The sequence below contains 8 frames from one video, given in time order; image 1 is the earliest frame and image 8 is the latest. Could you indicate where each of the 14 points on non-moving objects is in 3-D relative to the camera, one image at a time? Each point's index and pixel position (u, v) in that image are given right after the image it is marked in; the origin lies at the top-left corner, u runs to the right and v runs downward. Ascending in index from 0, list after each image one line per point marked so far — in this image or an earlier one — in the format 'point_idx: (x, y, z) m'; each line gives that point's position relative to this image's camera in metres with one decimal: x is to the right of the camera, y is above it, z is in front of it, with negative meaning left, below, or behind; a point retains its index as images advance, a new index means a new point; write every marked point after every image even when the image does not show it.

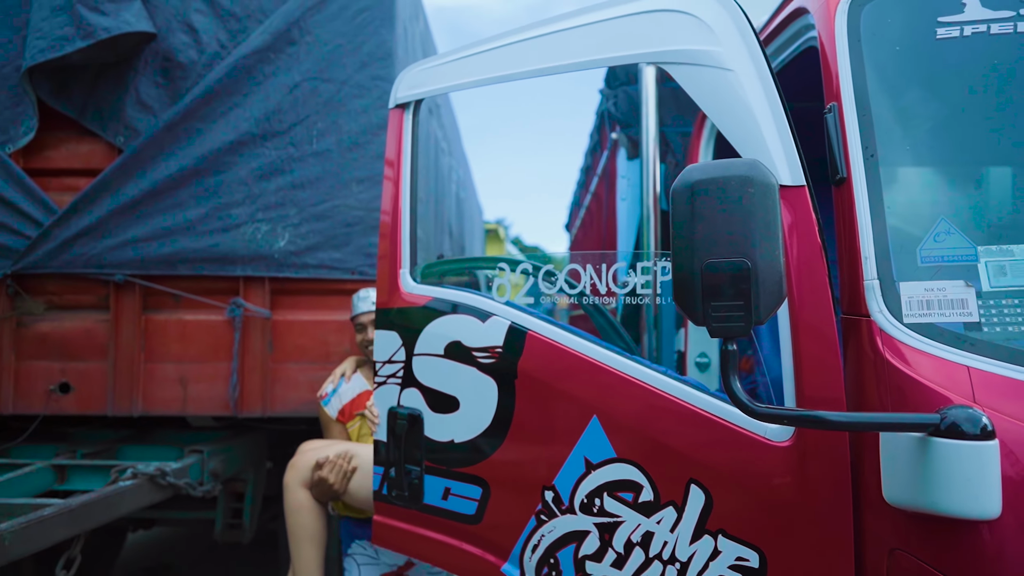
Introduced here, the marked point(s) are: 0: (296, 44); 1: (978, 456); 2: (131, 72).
0: (-1.1, +1.3, +3.7) m
1: (+0.8, -0.3, +1.2) m
2: (-1.9, +1.1, +3.6) m
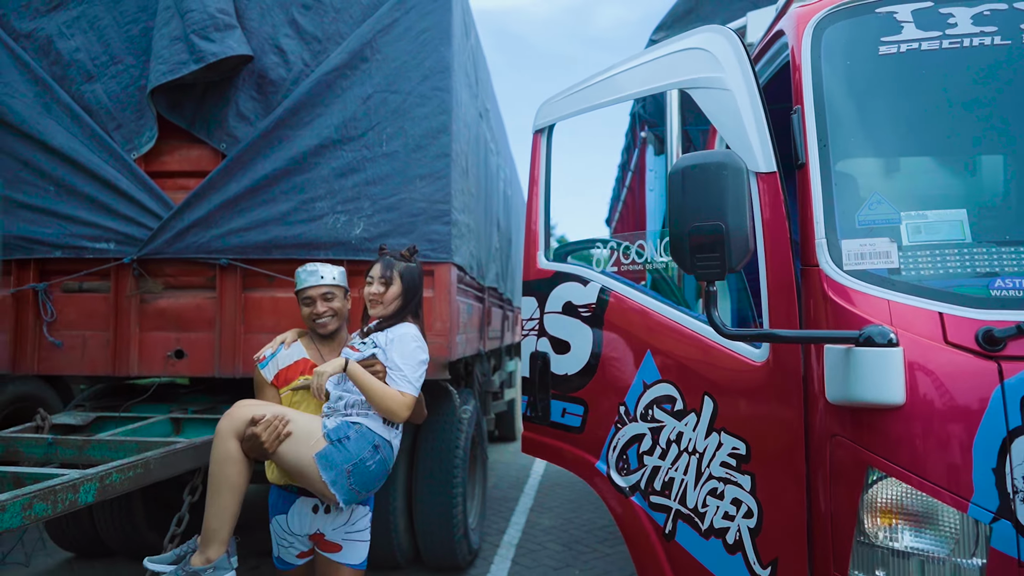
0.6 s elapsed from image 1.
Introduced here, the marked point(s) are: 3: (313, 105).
0: (-0.9, +1.4, +4.3) m
1: (+0.9, -0.2, +1.7) m
2: (-1.7, +1.2, +4.3) m
3: (-1.2, +1.1, +4.2) m
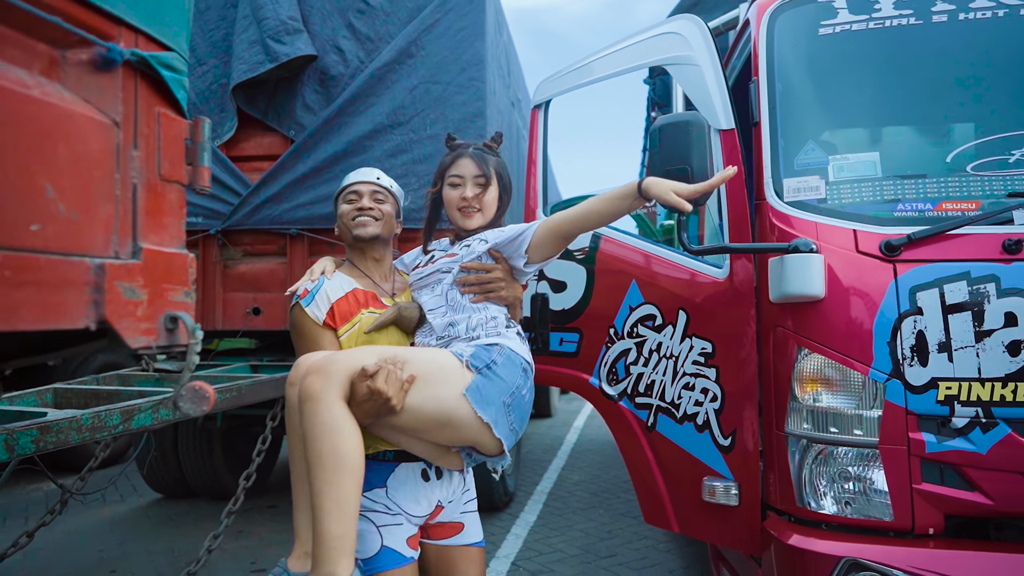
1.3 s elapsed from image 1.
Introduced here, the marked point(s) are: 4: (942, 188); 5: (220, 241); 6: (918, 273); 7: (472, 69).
0: (-0.7, +1.6, +4.9) m
1: (+0.9, +0.1, +2.2) m
2: (-1.5, +1.5, +5.0) m
3: (-1.0, +1.4, +4.9) m
4: (+1.4, +0.3, +2.4) m
5: (-2.1, +0.3, +4.9) m
6: (+1.3, 0.0, +2.2) m
7: (-0.3, +1.6, +5.0) m
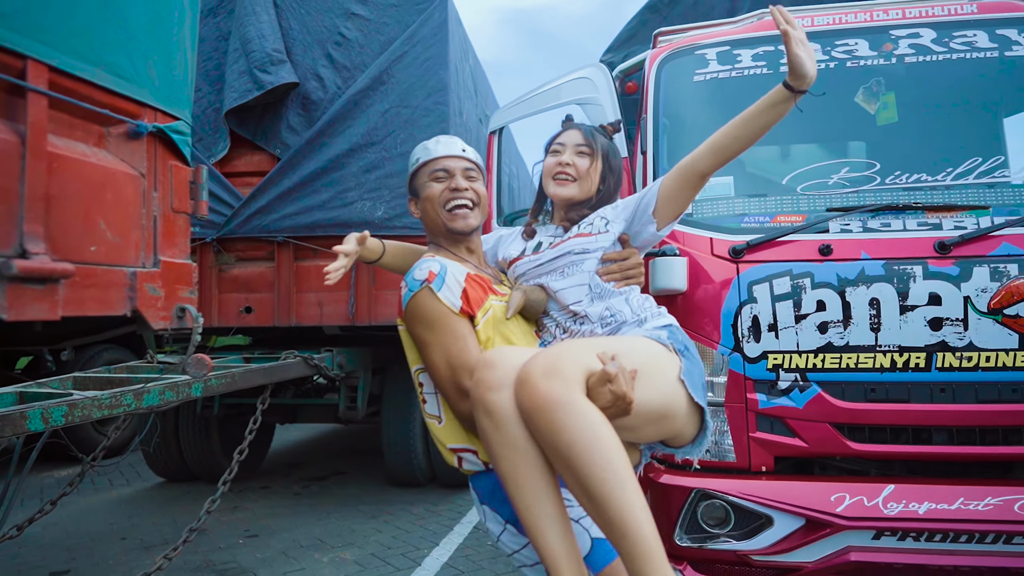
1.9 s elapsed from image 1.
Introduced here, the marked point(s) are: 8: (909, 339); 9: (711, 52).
0: (-1.0, +1.7, +5.6) m
1: (+0.7, +0.1, +2.9) m
2: (-1.8, +1.5, +5.6) m
3: (-1.3, +1.4, +5.5) m
4: (+1.2, +0.4, +3.0) m
5: (-2.4, +0.3, +5.5) m
6: (+1.0, +0.1, +2.8) m
7: (-0.6, +1.6, +5.6) m
8: (+1.5, -0.2, +2.7) m
9: (+1.0, +1.2, +3.4) m
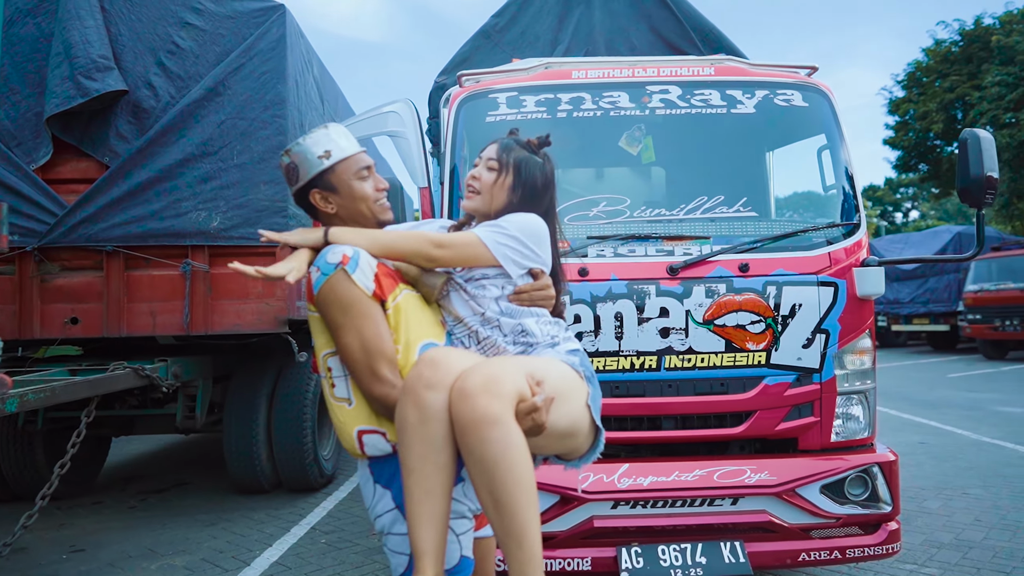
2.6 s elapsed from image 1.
0: (-2.4, +1.6, +5.7) m
1: (-0.3, 0.0, +3.3) m
2: (-3.2, +1.4, +5.6) m
3: (-2.7, +1.3, +5.6) m
4: (+0.2, +0.3, +3.6) m
5: (-3.7, +0.2, +5.4) m
6: (+0.1, 0.0, +3.3) m
7: (-2.0, +1.5, +5.8) m
8: (+0.6, -0.3, +3.3) m
9: (-0.1, +1.1, +3.9) m
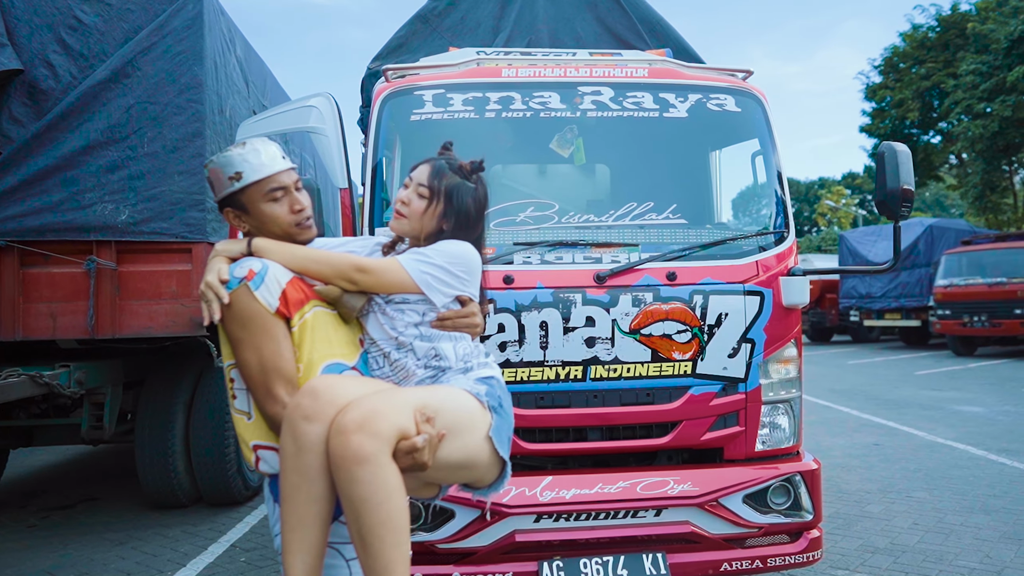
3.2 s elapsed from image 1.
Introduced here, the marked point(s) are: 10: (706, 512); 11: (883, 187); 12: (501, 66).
0: (-2.9, +1.6, +5.3) m
1: (-0.6, 0.0, +3.2) m
2: (-3.7, +1.4, +5.1) m
3: (-3.2, +1.3, +5.2) m
4: (-0.2, +0.3, +3.4) m
5: (-4.2, +0.2, +4.9) m
6: (-0.3, 0.0, +3.2) m
7: (-2.5, +1.5, +5.4) m
8: (+0.3, -0.3, +3.2) m
9: (-0.5, +1.0, +3.7) m
10: (+0.9, -1.0, +3.1) m
11: (+1.7, +0.5, +3.3) m
12: (-0.1, +1.2, +3.9) m
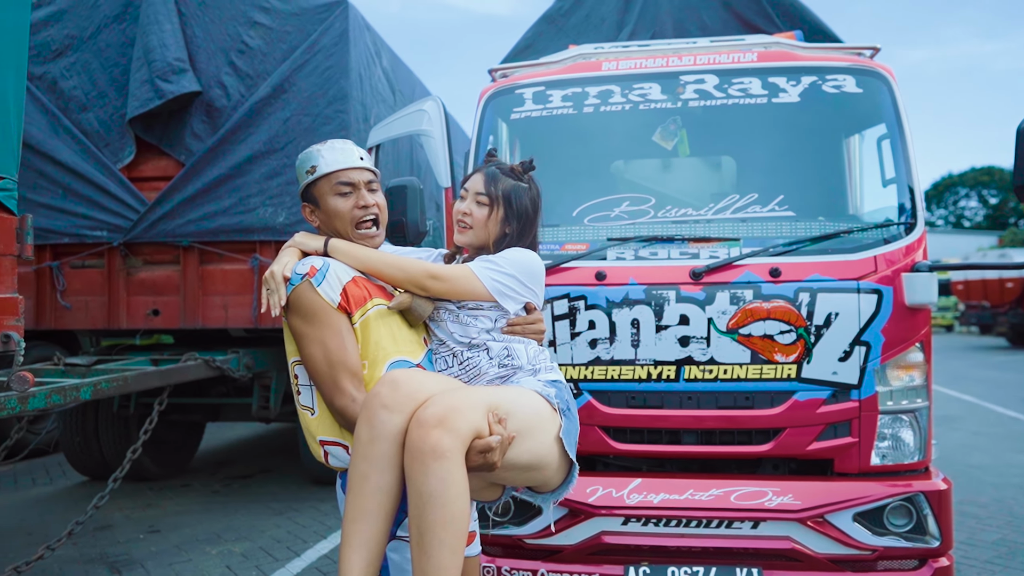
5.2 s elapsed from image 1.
0: (-2.0, +1.6, +5.9) m
1: (-0.2, 0.0, +3.3) m
2: (-2.8, +1.4, +5.9) m
3: (-2.3, +1.3, +5.8) m
4: (+0.3, +0.3, +3.4) m
5: (-3.3, +0.3, +5.8) m
6: (+0.1, 0.0, +3.2) m
7: (-1.5, +1.5, +5.9) m
8: (+0.7, -0.3, +3.1) m
9: (+0.1, +1.1, +3.8) m
10: (+1.2, -1.0, +2.9) m
11: (+2.1, +0.5, +2.8) m
12: (+0.5, +1.3, +3.8) m
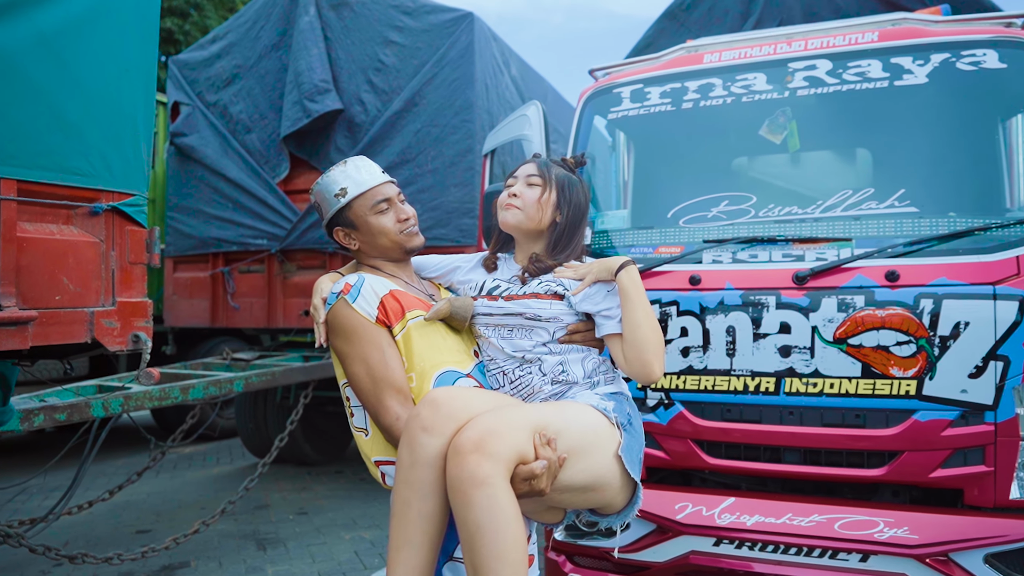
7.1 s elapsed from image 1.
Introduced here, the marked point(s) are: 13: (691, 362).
0: (-0.9, +1.6, +6.2) m
1: (+0.2, 0.0, +3.2) m
2: (-1.7, +1.4, +6.3) m
3: (-1.2, +1.3, +6.2) m
4: (+0.7, +0.2, +3.3) m
5: (-2.2, +0.3, +6.4) m
6: (+0.5, 0.0, +3.1) m
7: (-0.5, +1.5, +6.1) m
8: (+1.0, -0.3, +2.9) m
9: (+0.6, +1.0, +3.7) m
10: (+1.5, -1.0, +2.5) m
11: (+2.4, +0.5, +2.3) m
12: (+1.0, +1.2, +3.6) m
13: (+0.8, -0.3, +3.0) m
